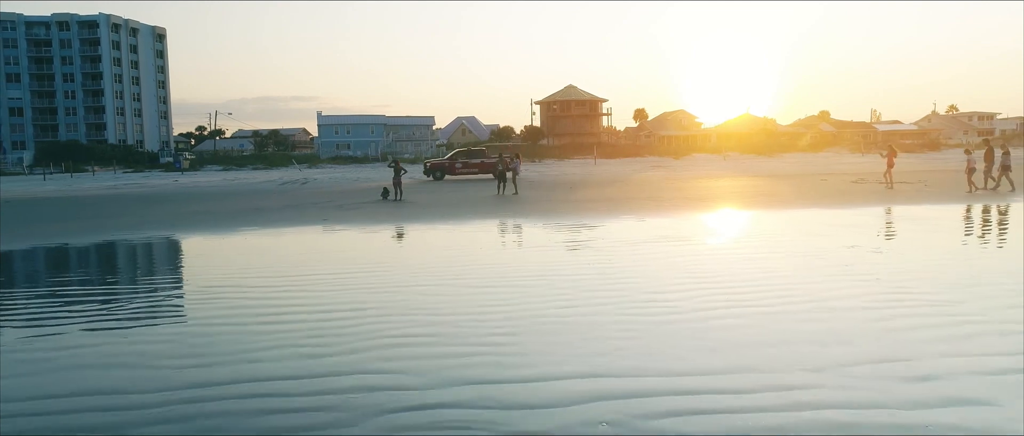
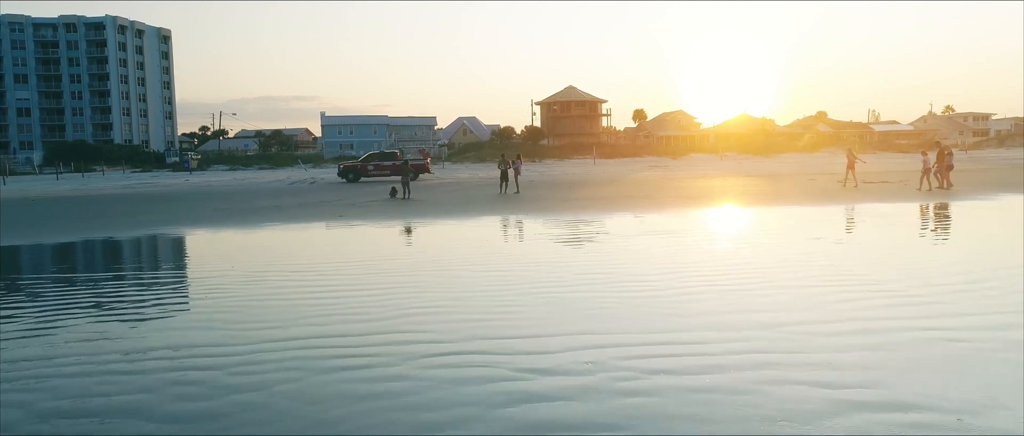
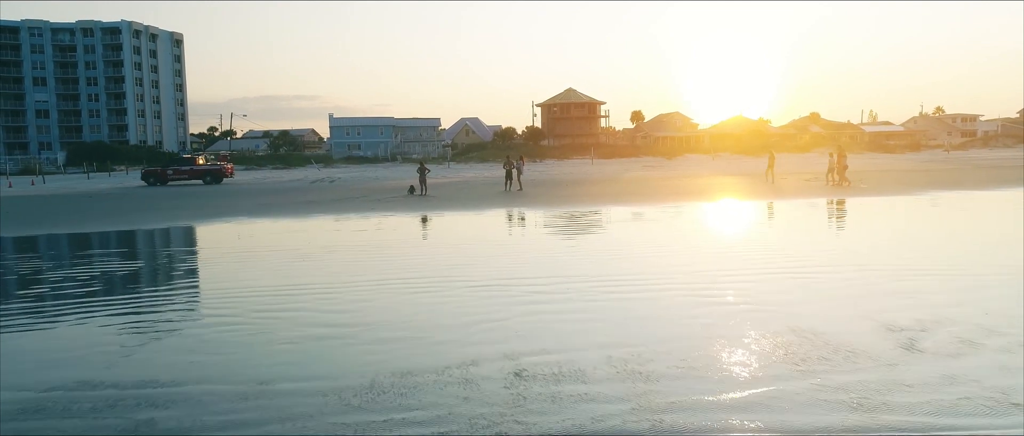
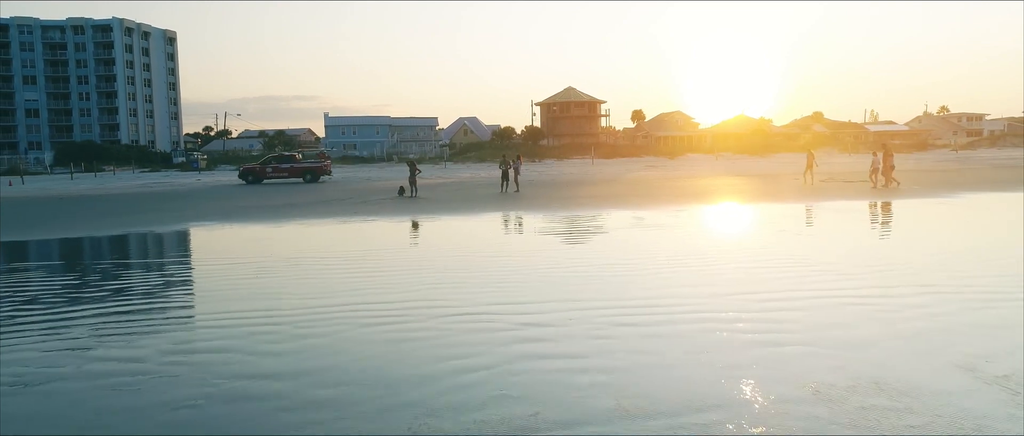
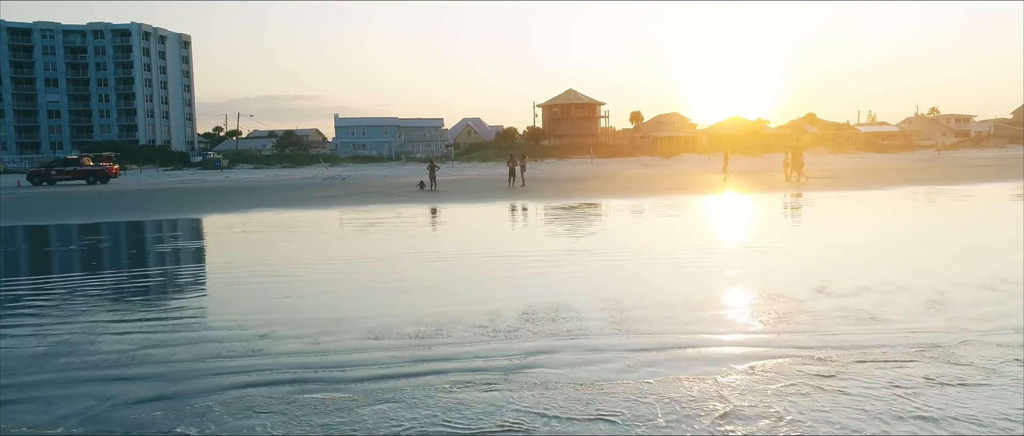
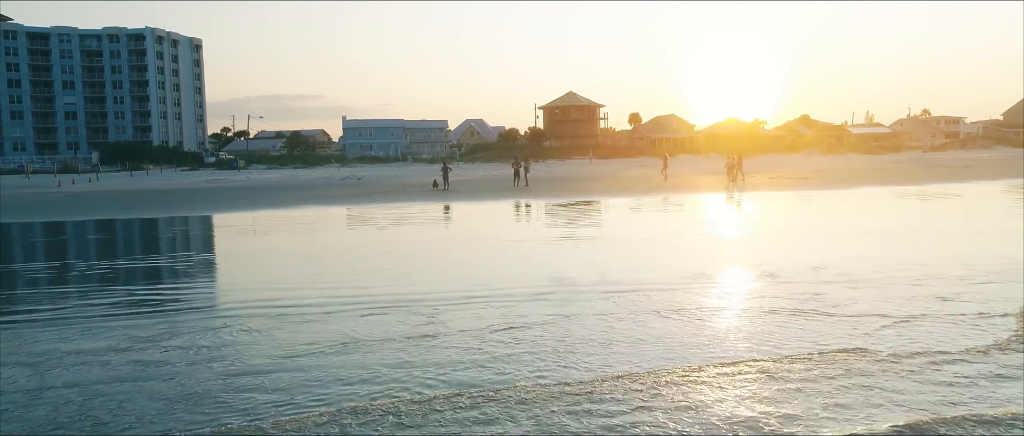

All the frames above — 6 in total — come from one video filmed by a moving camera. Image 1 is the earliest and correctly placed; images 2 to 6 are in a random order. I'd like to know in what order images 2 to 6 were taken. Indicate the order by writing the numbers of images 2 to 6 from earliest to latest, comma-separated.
2, 4, 3, 5, 6
